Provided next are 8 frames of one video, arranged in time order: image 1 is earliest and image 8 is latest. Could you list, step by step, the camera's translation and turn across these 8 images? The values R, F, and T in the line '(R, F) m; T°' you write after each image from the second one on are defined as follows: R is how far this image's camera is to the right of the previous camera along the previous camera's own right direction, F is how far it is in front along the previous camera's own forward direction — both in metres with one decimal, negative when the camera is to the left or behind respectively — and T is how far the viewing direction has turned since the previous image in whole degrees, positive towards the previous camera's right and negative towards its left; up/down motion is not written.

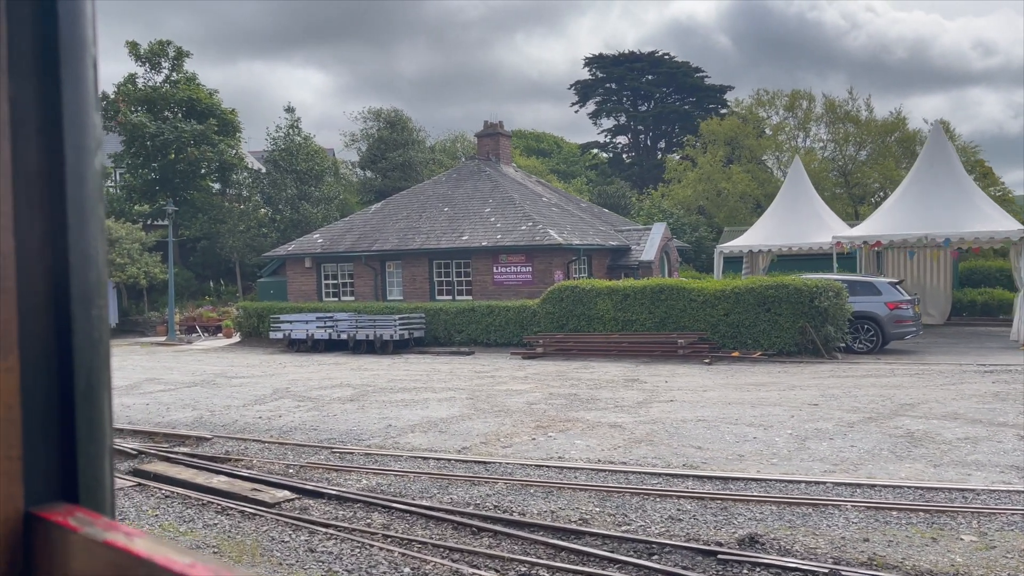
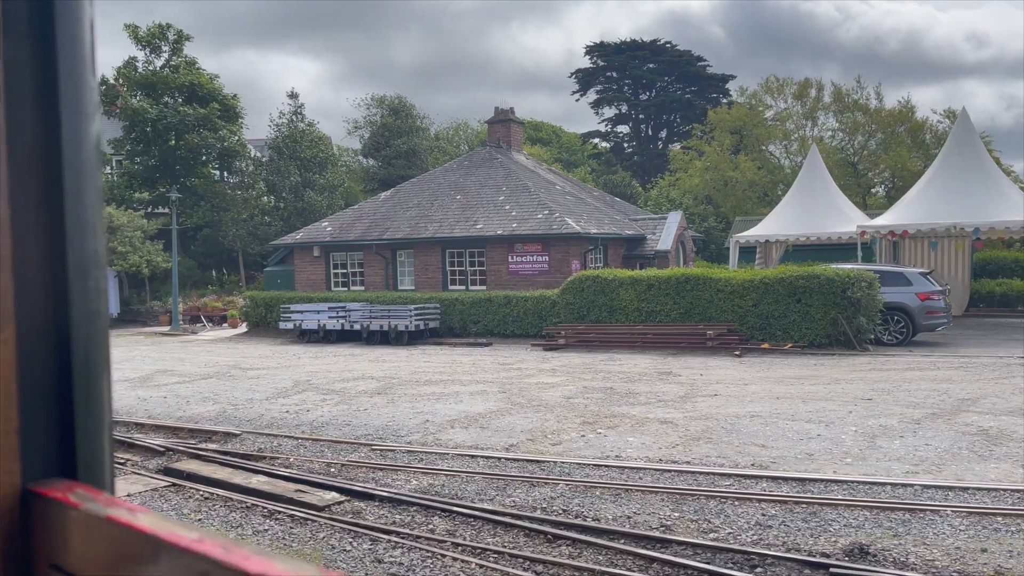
(-0.7, +0.5) m; 0°
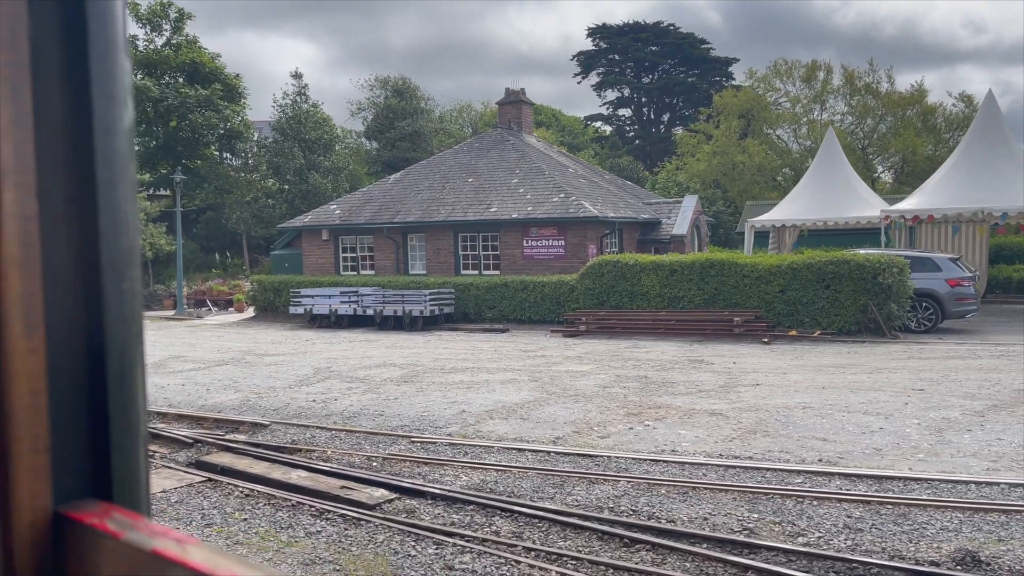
(-0.6, +0.4) m; 0°
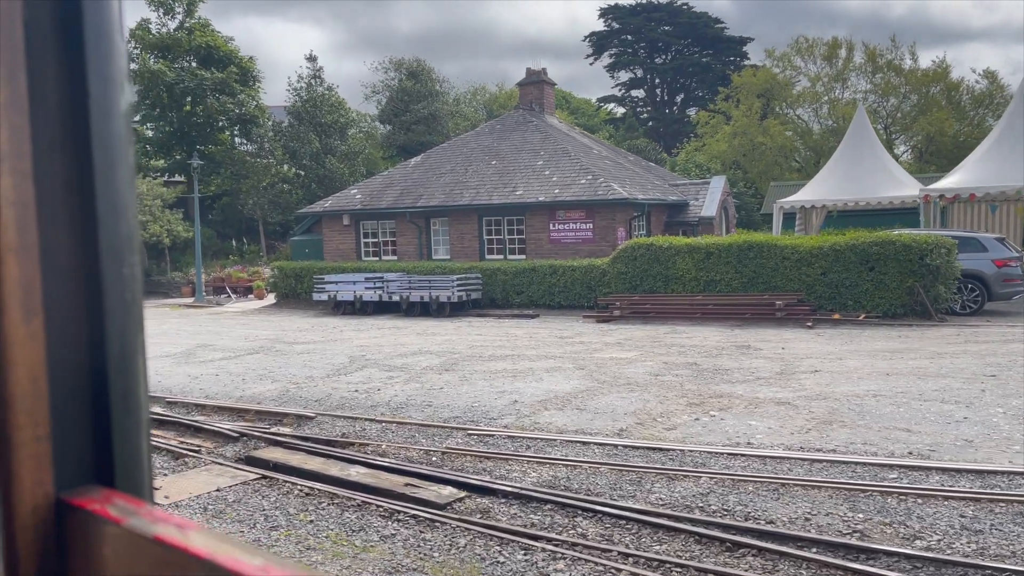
(-0.6, +0.4) m; -1°
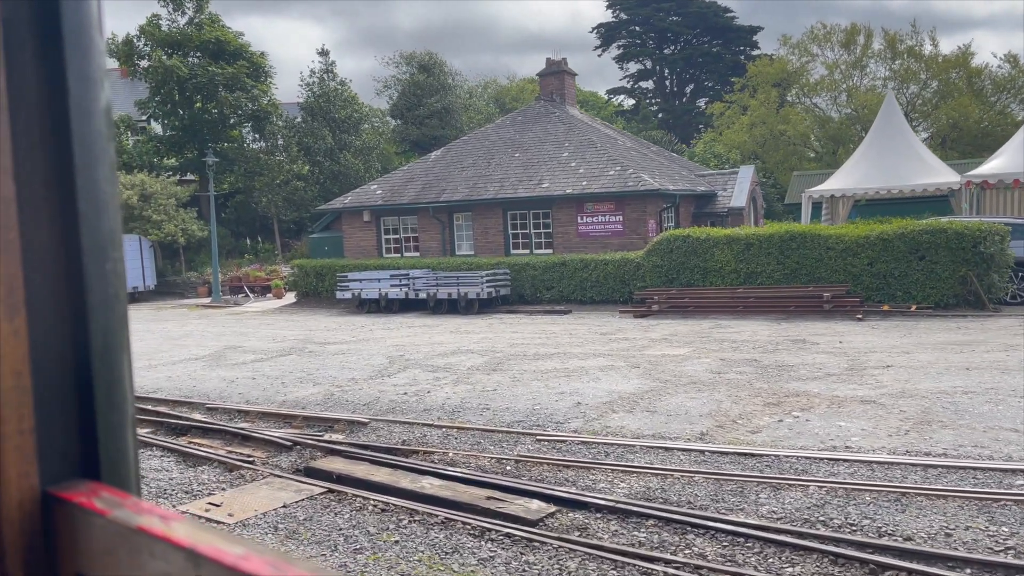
(-0.7, +0.5) m; 0°
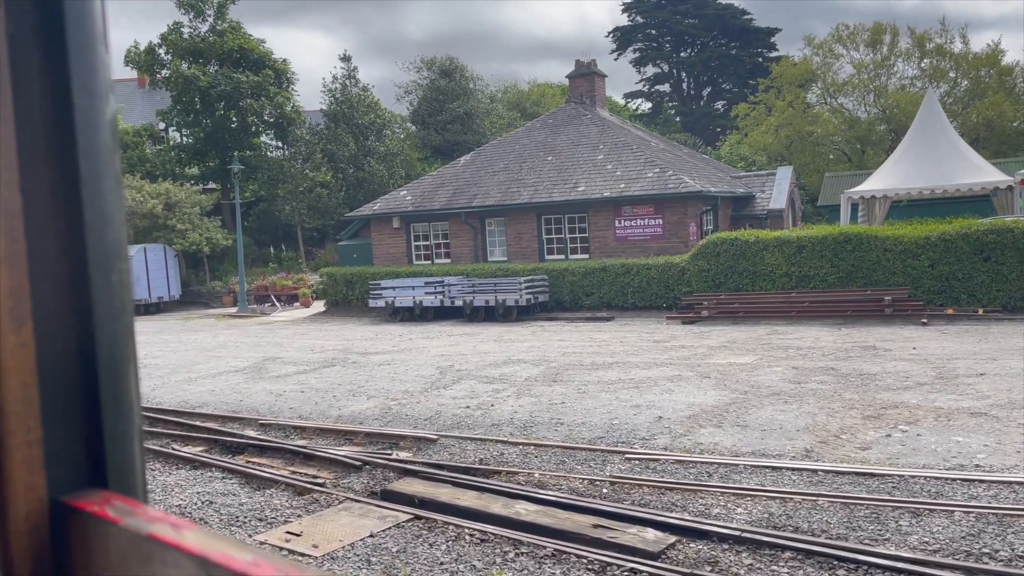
(-0.7, +0.5) m; -1°
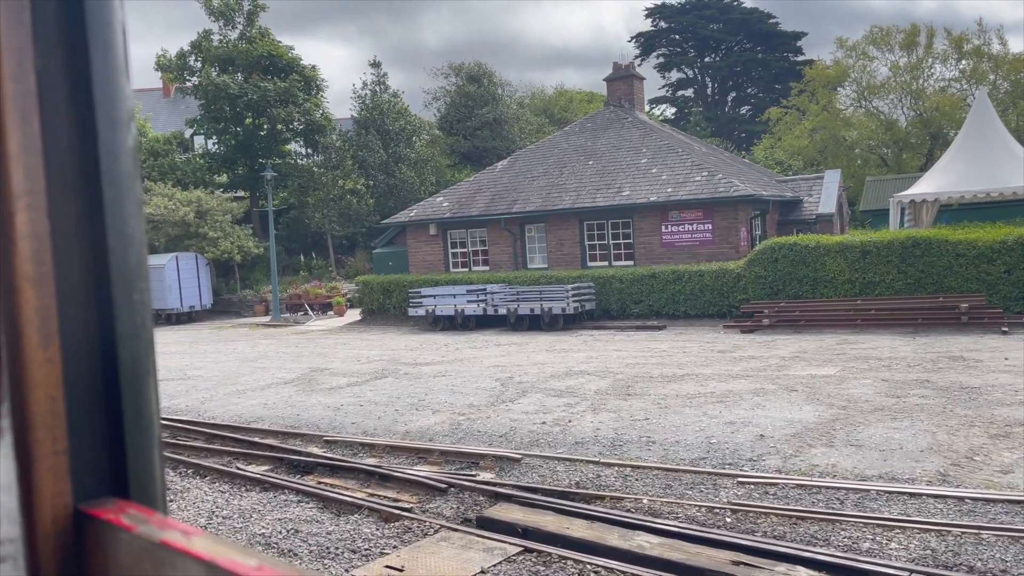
(-0.7, +0.6) m; -1°
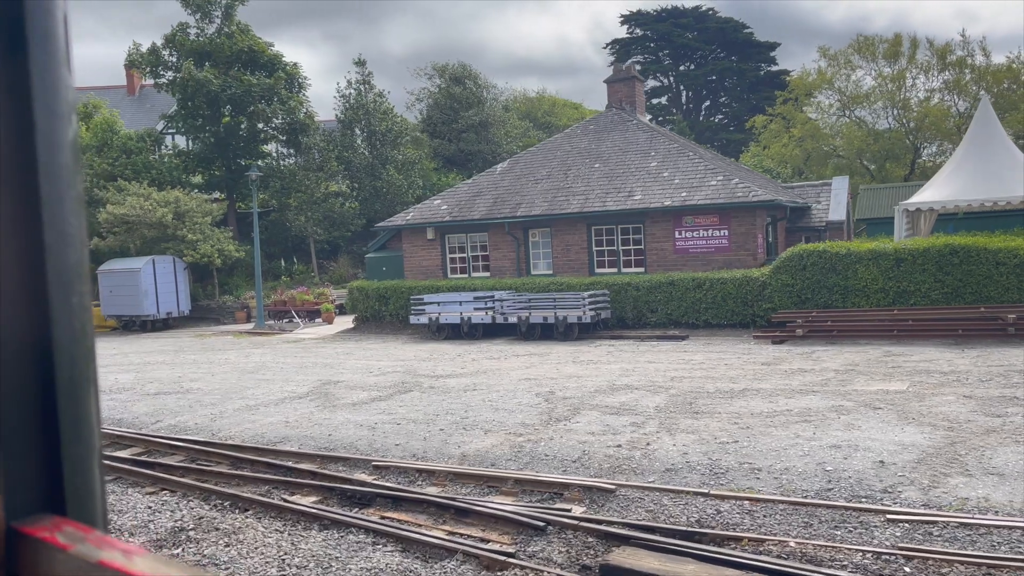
(-1.2, +1.0) m; +3°
